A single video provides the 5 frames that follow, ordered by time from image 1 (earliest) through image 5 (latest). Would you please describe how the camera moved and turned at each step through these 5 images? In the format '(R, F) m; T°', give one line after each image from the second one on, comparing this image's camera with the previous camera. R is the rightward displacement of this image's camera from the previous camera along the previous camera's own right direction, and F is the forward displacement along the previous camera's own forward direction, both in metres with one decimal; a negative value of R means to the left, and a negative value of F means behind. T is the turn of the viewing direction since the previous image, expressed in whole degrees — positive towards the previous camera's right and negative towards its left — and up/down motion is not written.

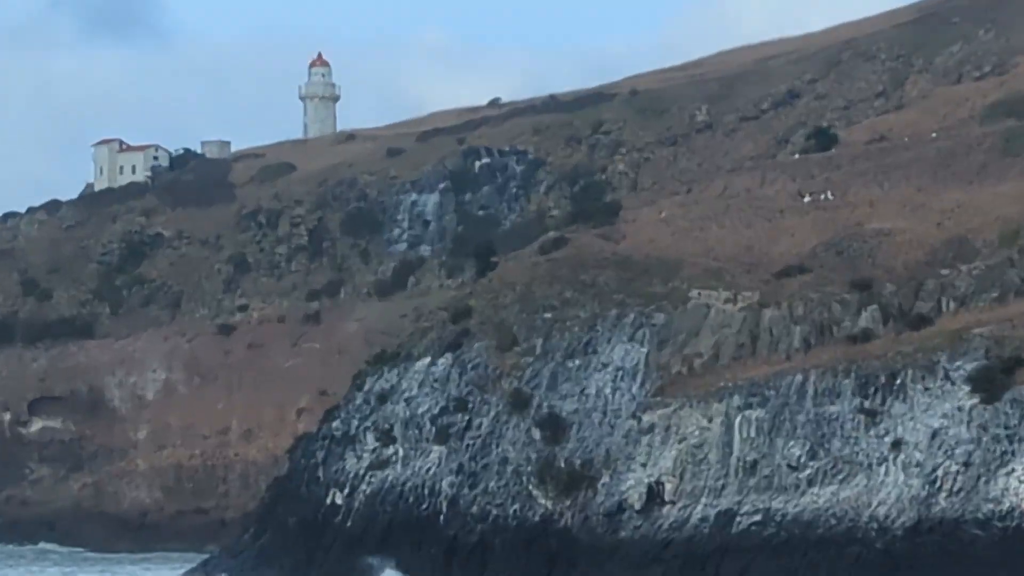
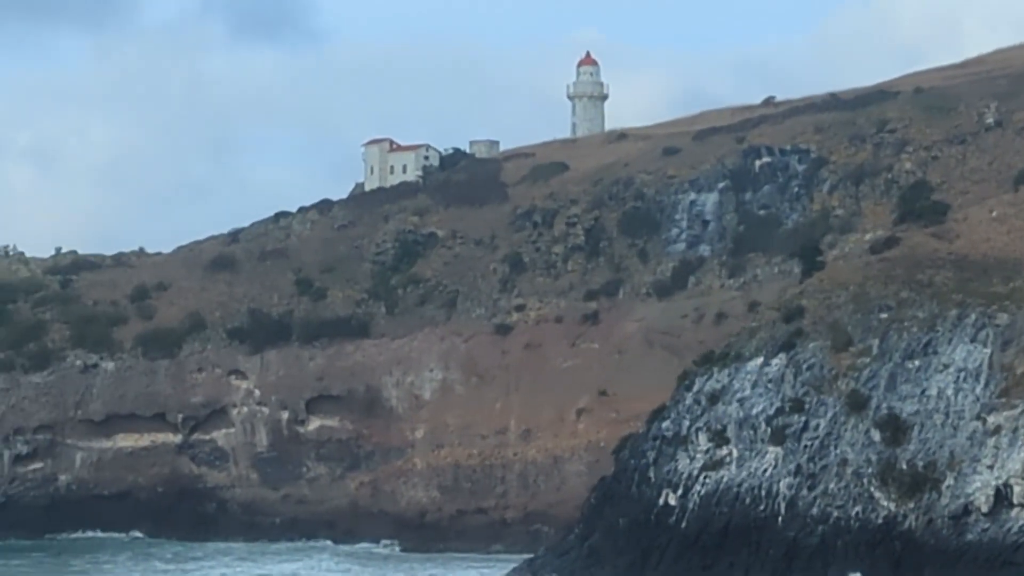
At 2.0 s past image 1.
(-3.1, +0.3) m; -3°
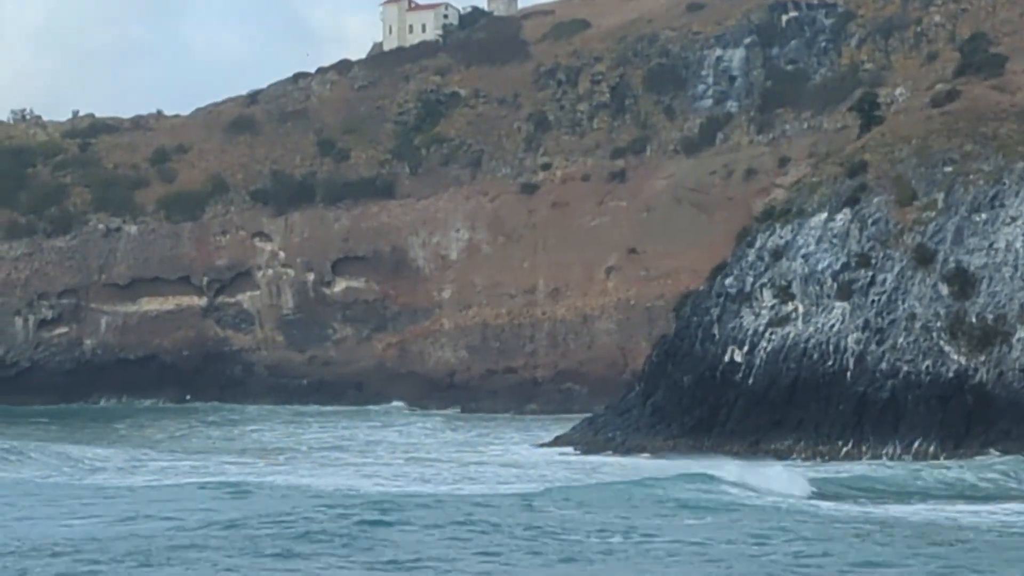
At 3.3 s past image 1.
(-2.0, +0.2) m; +1°
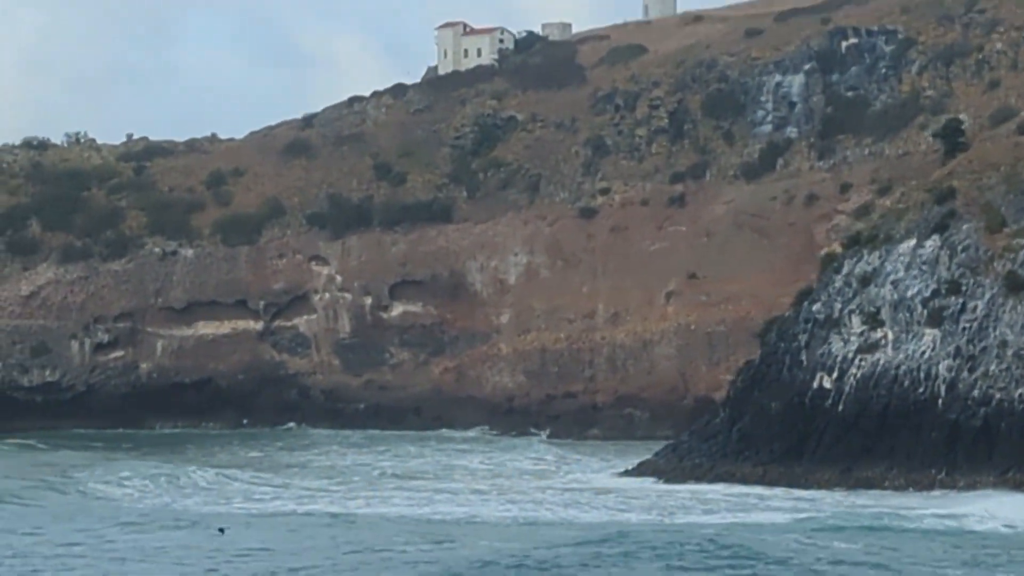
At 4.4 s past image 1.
(-1.7, +0.1) m; 0°
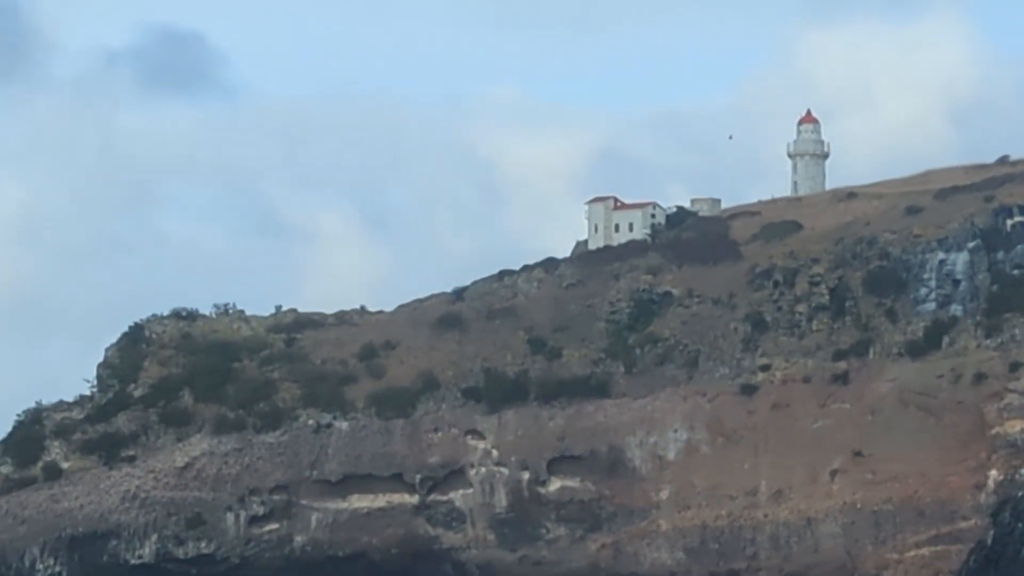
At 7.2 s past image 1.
(-4.3, +0.3) m; 0°
